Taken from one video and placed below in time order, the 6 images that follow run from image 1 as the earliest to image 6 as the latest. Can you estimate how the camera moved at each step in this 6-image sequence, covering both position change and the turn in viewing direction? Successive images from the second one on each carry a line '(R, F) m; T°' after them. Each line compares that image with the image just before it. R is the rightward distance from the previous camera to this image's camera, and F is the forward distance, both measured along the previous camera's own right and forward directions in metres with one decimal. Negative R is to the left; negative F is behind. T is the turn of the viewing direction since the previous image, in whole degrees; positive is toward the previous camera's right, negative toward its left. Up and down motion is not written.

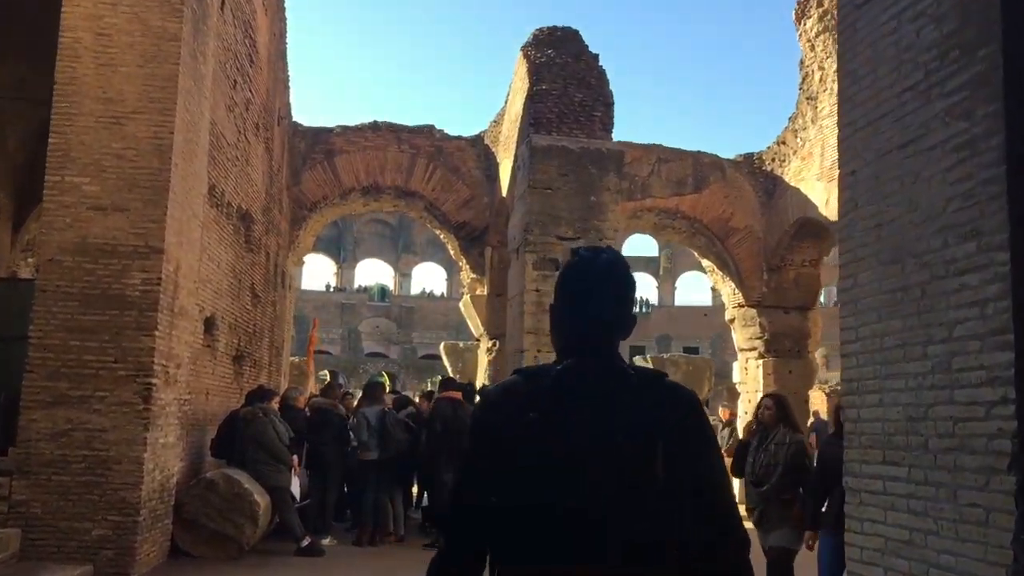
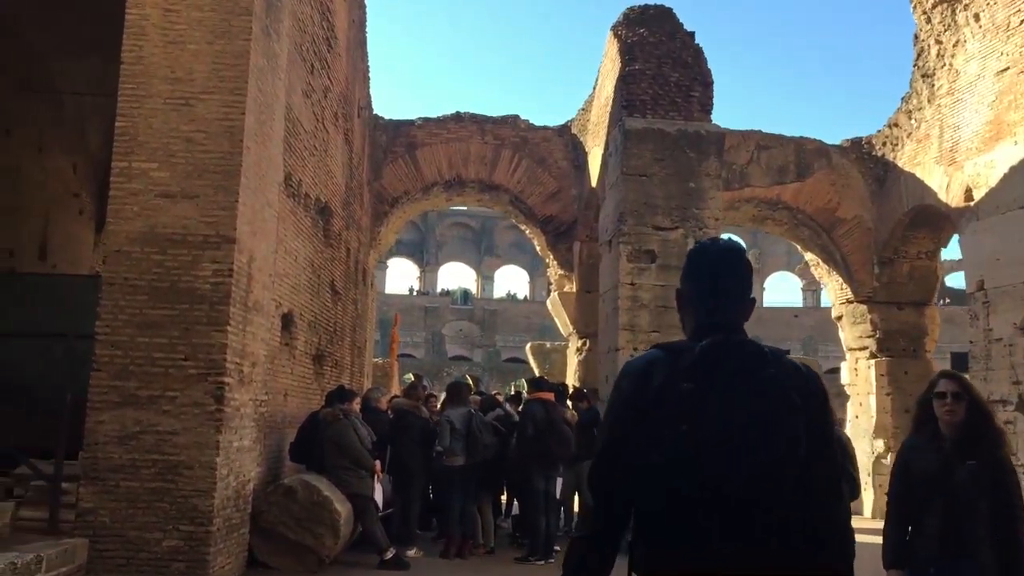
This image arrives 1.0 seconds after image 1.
(-0.1, +0.5) m; -5°
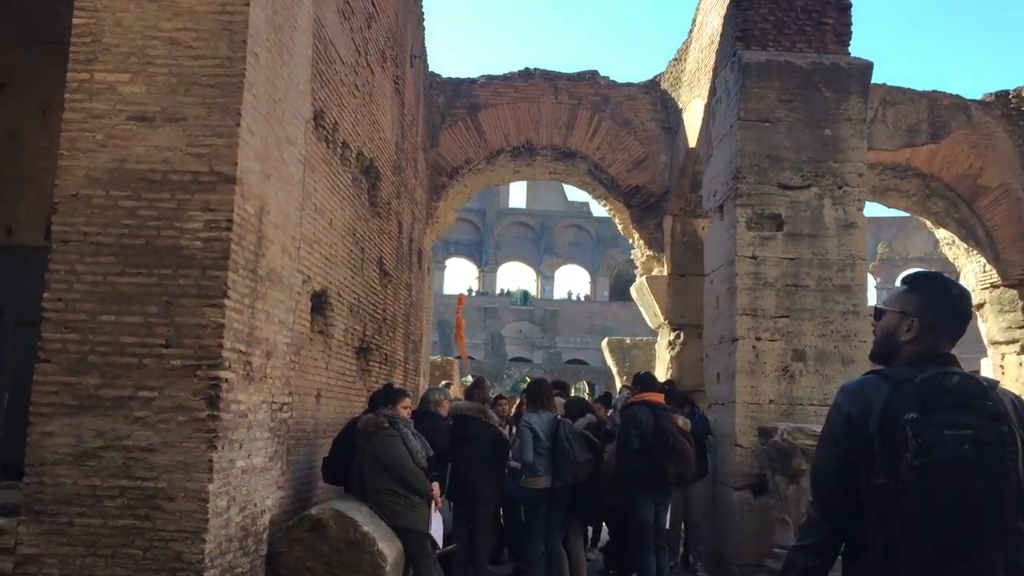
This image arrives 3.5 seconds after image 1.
(-0.2, +1.6) m; -3°
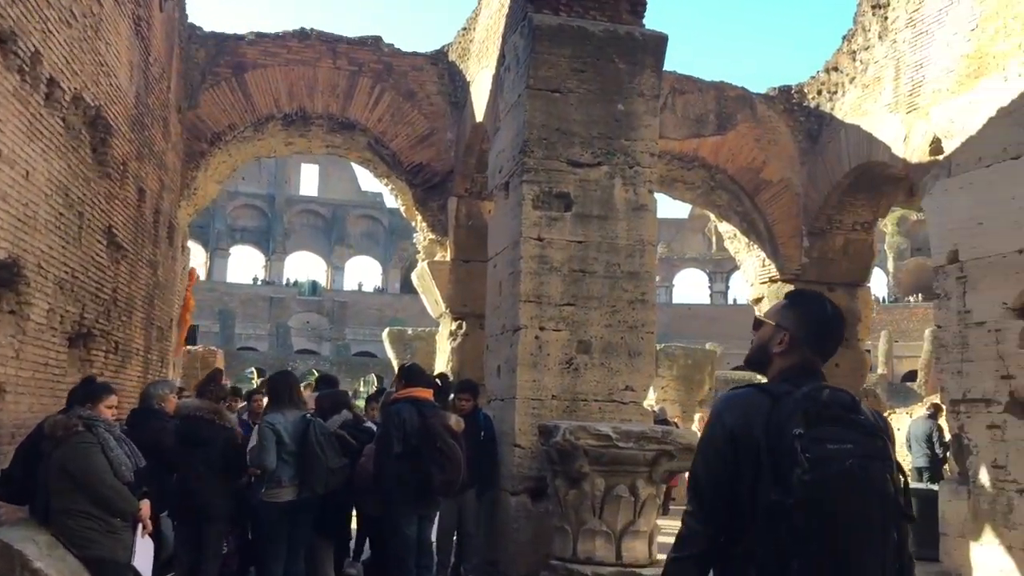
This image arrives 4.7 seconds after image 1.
(+0.2, +0.7) m; +12°
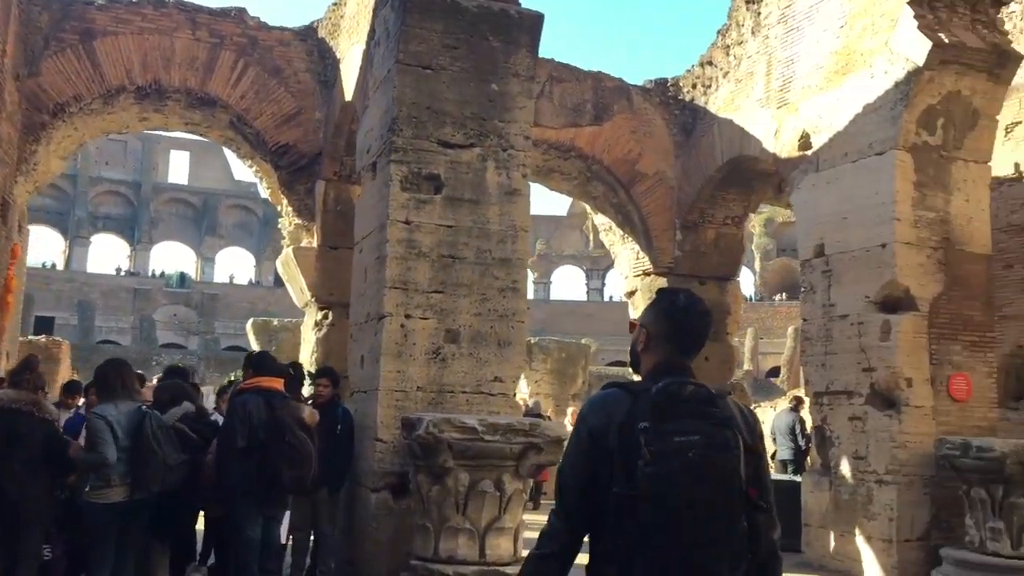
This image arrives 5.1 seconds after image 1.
(+0.1, +0.3) m; +7°
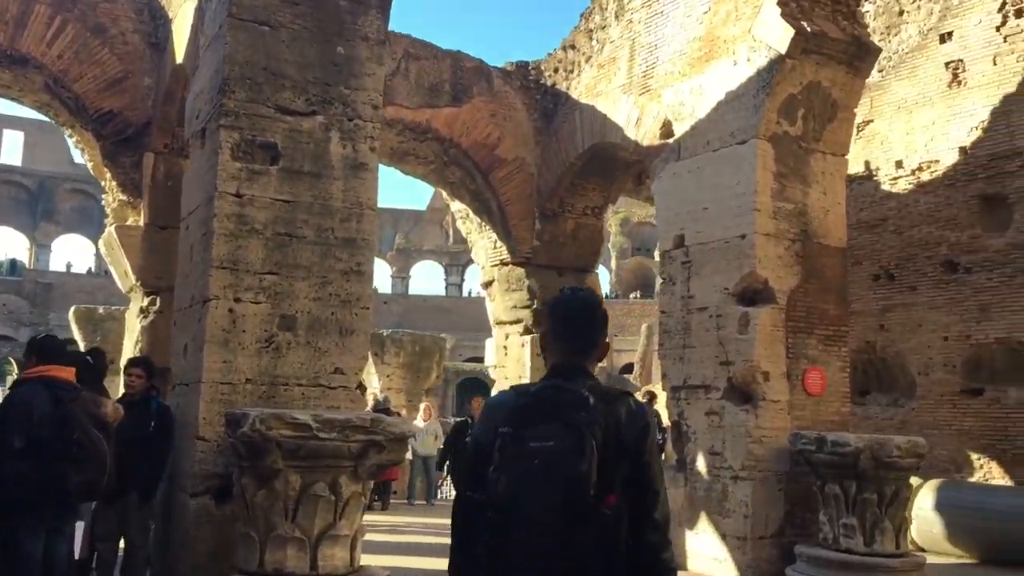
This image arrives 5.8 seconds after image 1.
(+0.1, +0.4) m; +8°
